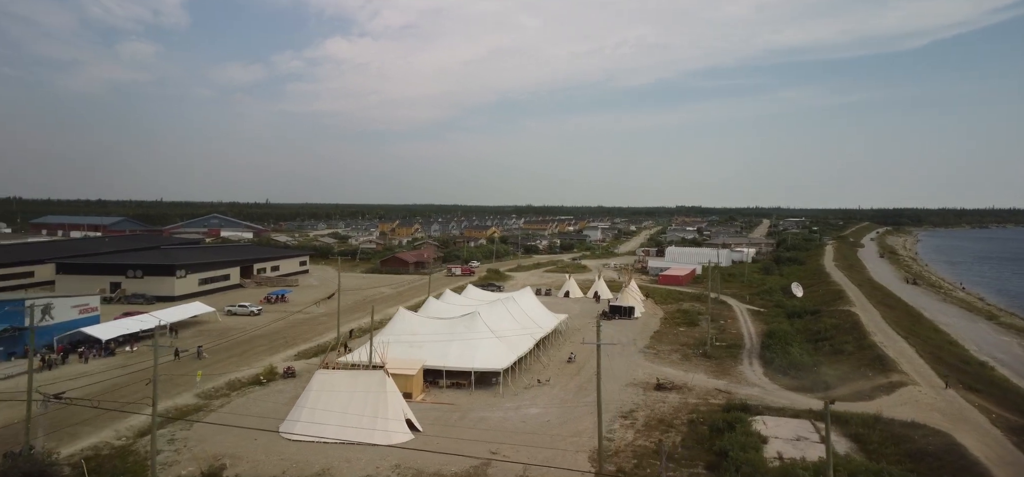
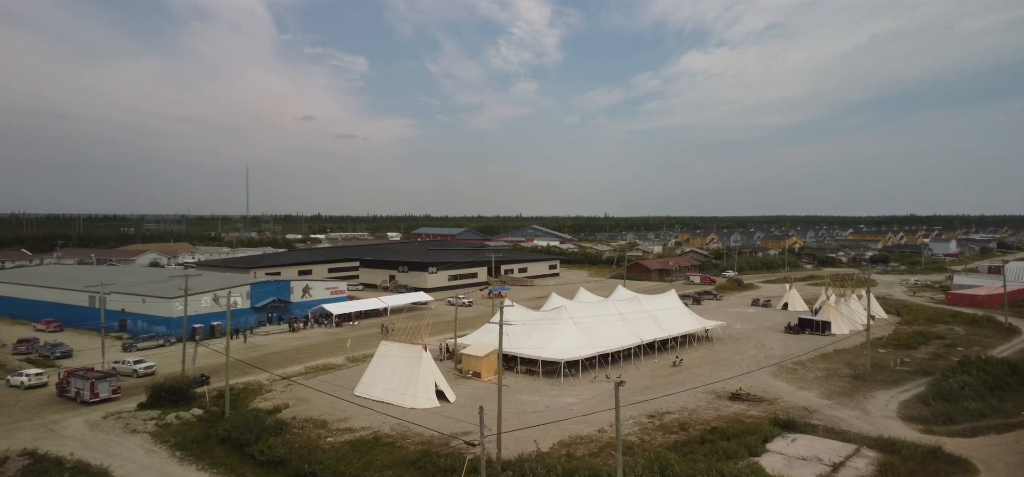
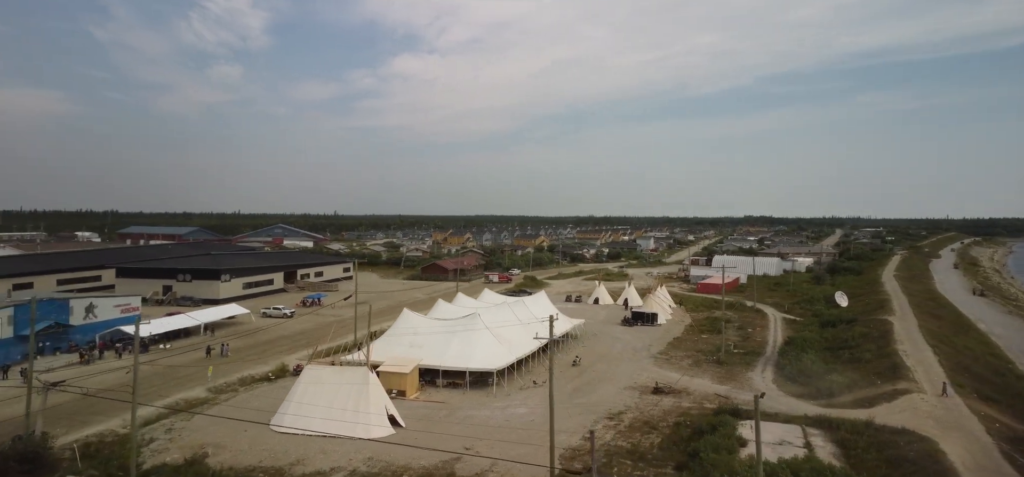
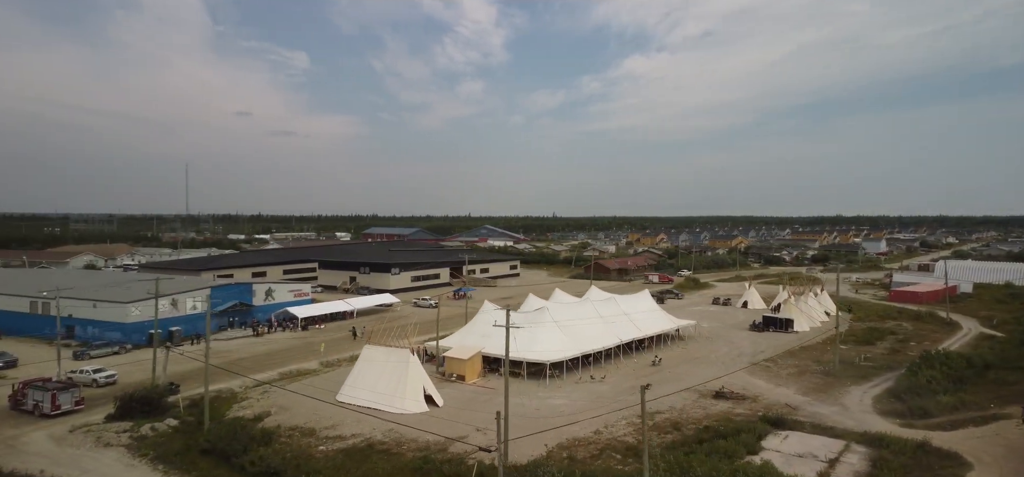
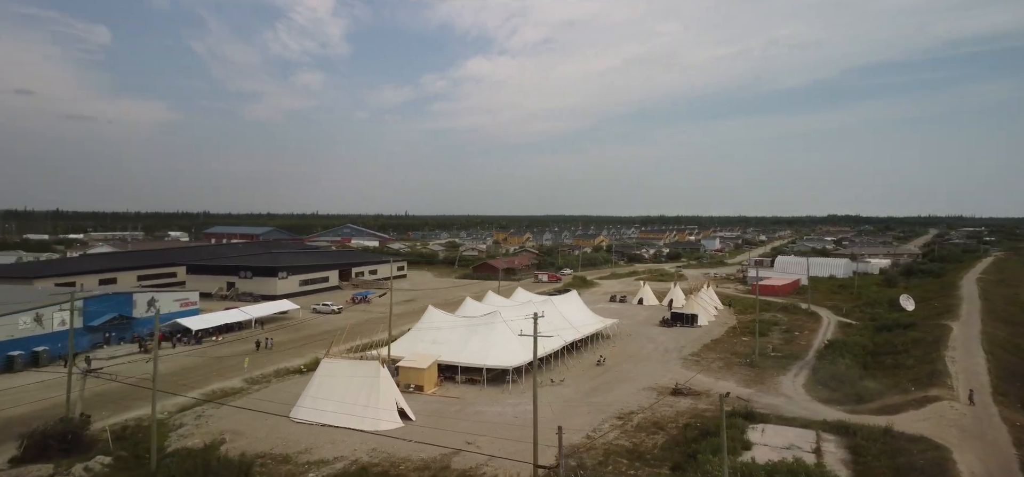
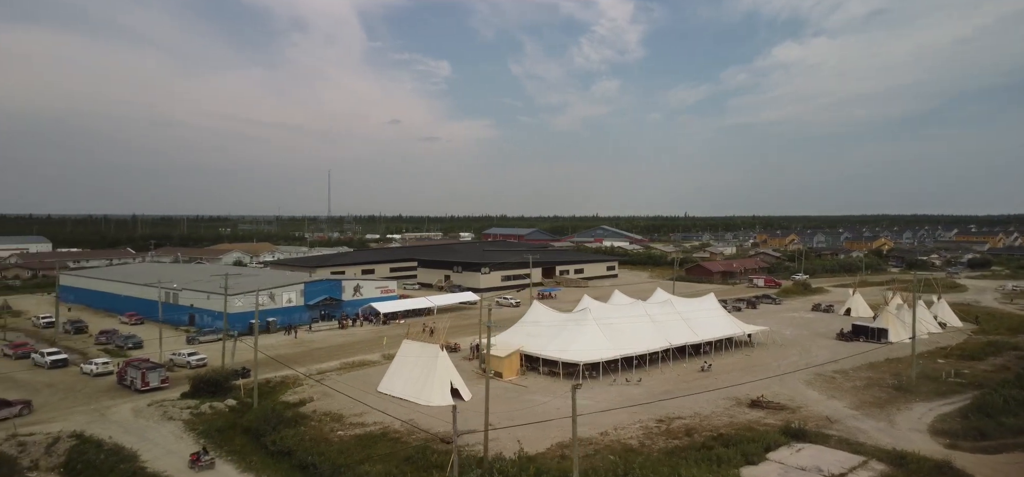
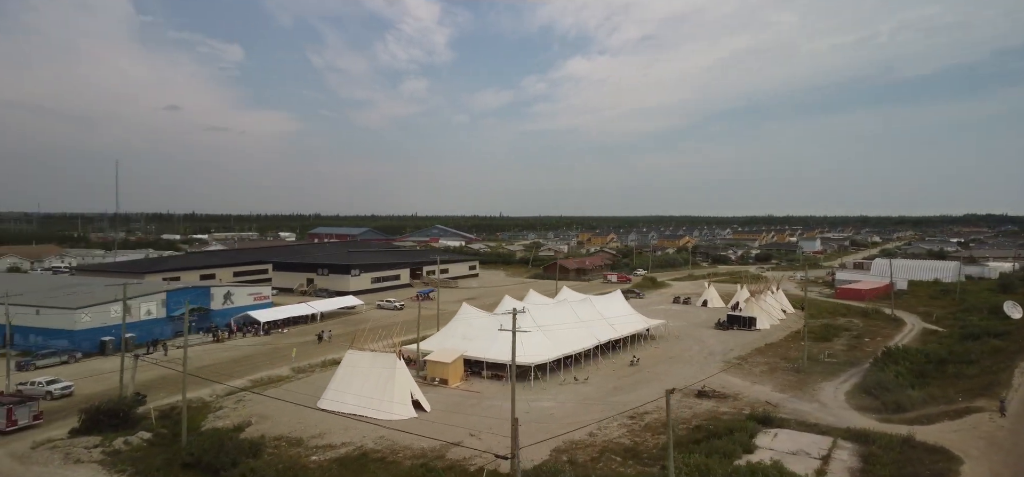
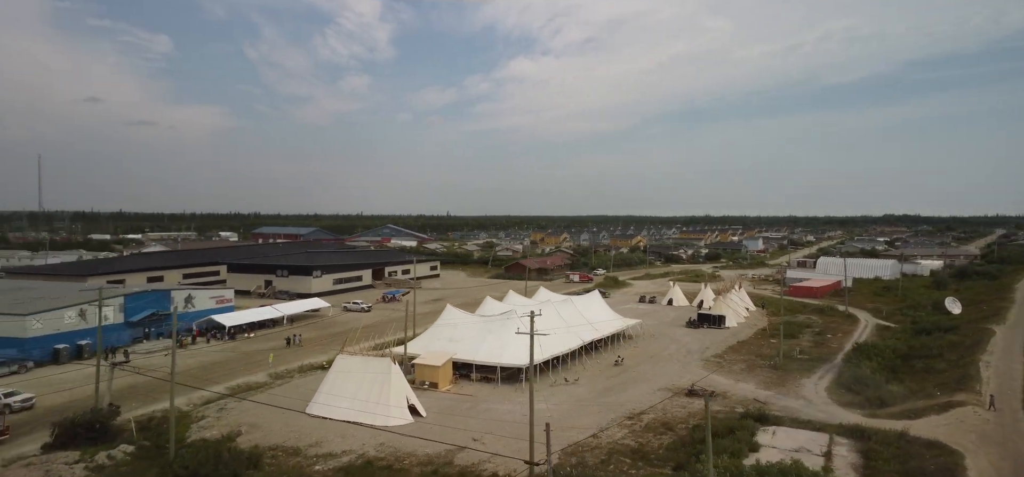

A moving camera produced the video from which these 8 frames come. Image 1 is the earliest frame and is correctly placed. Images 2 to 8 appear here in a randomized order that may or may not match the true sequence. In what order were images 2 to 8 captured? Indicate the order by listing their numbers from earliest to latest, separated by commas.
3, 5, 8, 7, 4, 2, 6
